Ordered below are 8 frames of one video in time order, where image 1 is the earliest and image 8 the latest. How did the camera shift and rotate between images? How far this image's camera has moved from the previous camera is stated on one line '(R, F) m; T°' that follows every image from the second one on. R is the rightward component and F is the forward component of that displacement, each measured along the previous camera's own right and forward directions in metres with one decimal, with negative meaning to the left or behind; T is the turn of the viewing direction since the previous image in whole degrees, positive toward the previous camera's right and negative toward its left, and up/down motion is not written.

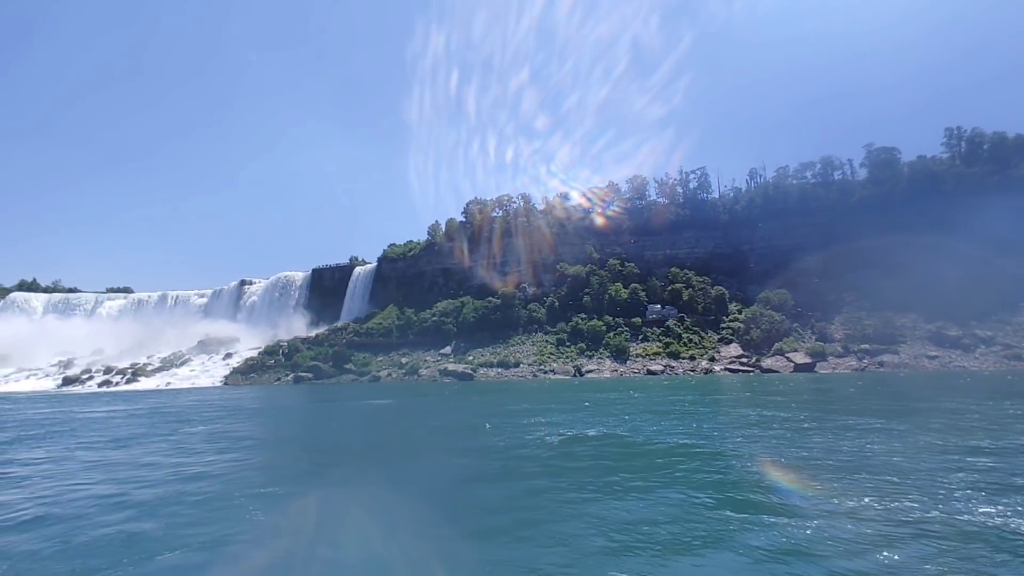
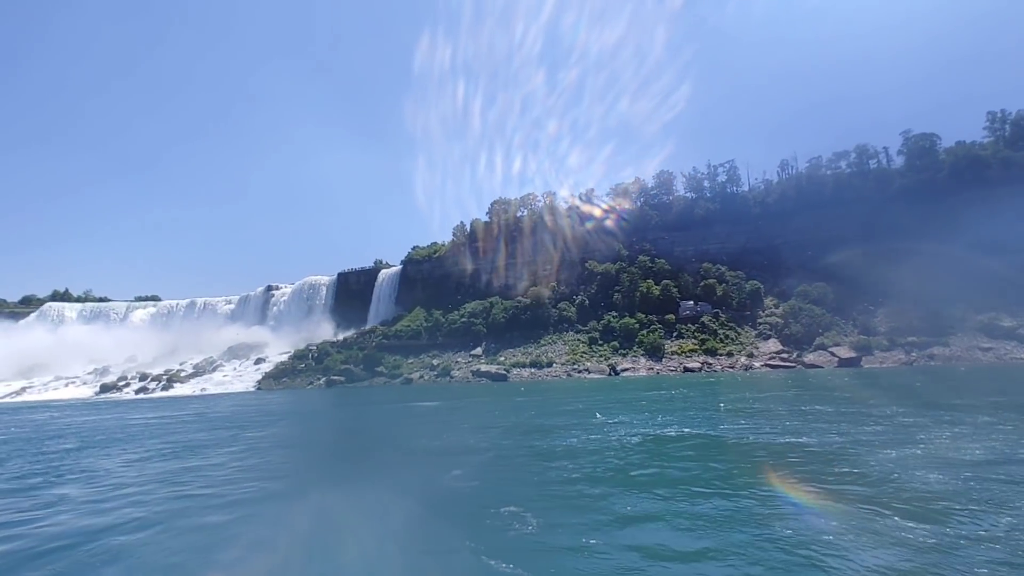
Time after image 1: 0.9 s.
(-1.2, +0.4) m; -2°
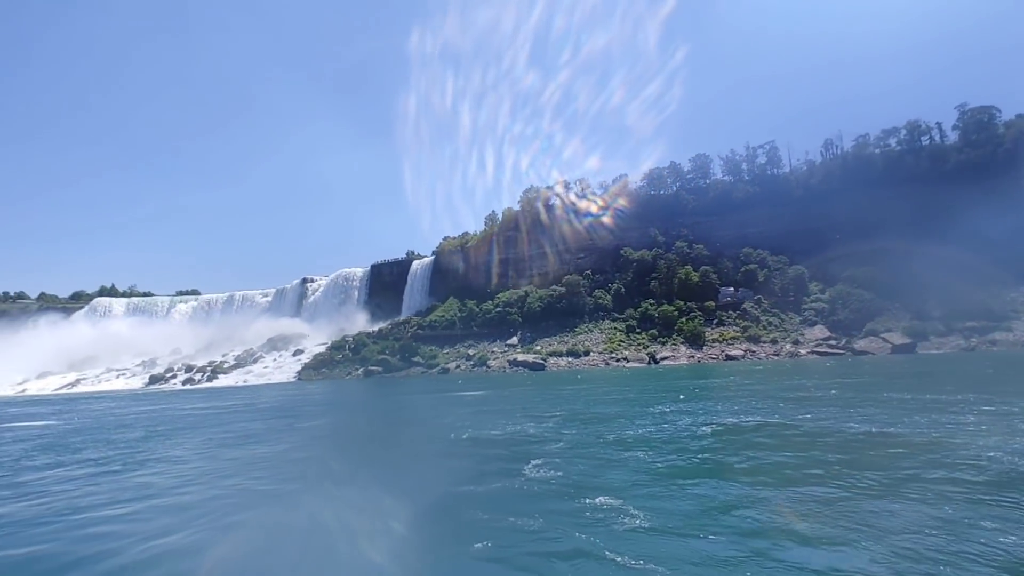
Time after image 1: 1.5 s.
(-0.7, +0.3) m; -3°
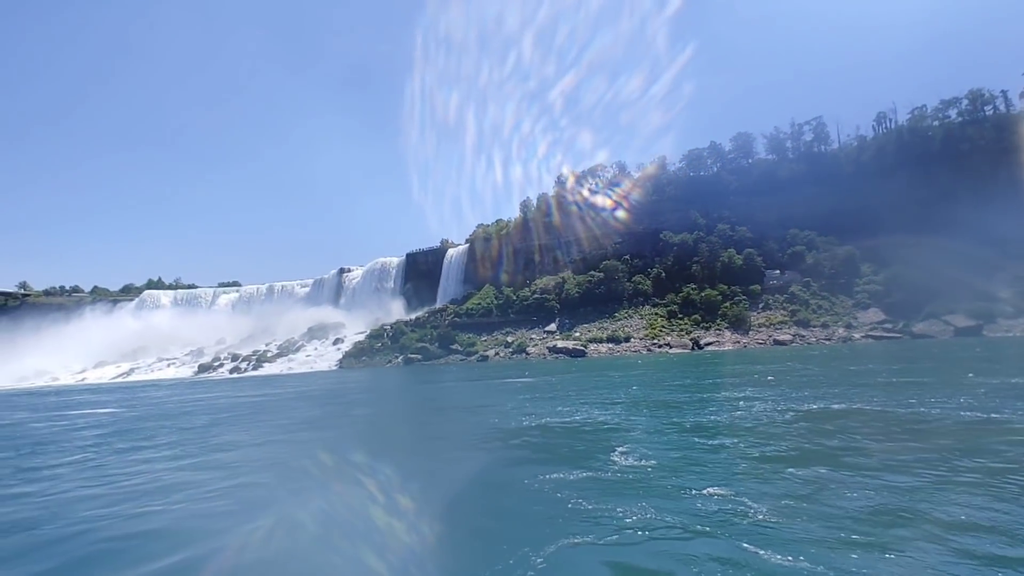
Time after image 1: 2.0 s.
(-0.7, +0.3) m; -3°
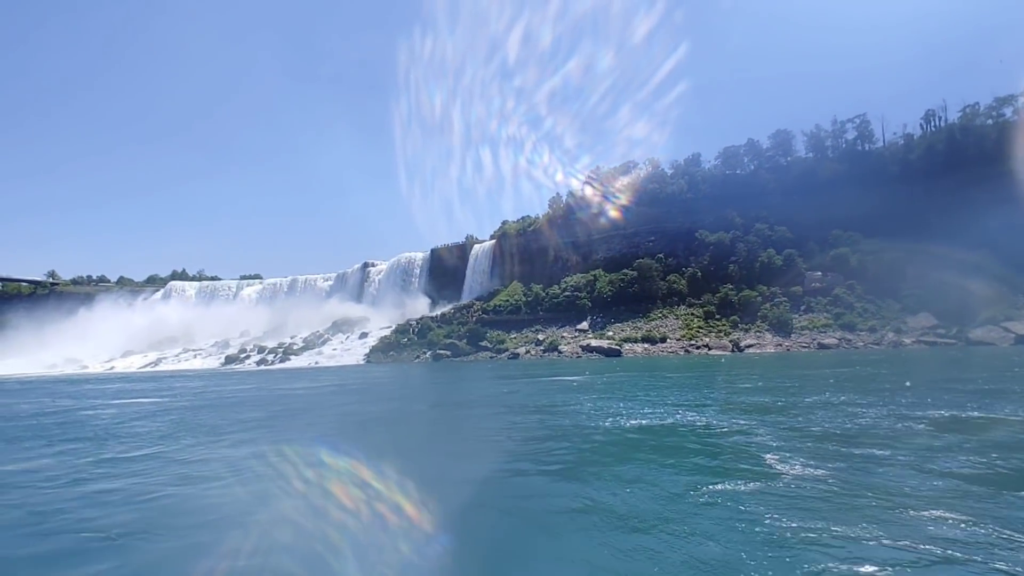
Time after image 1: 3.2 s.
(-1.4, +0.7) m; -1°
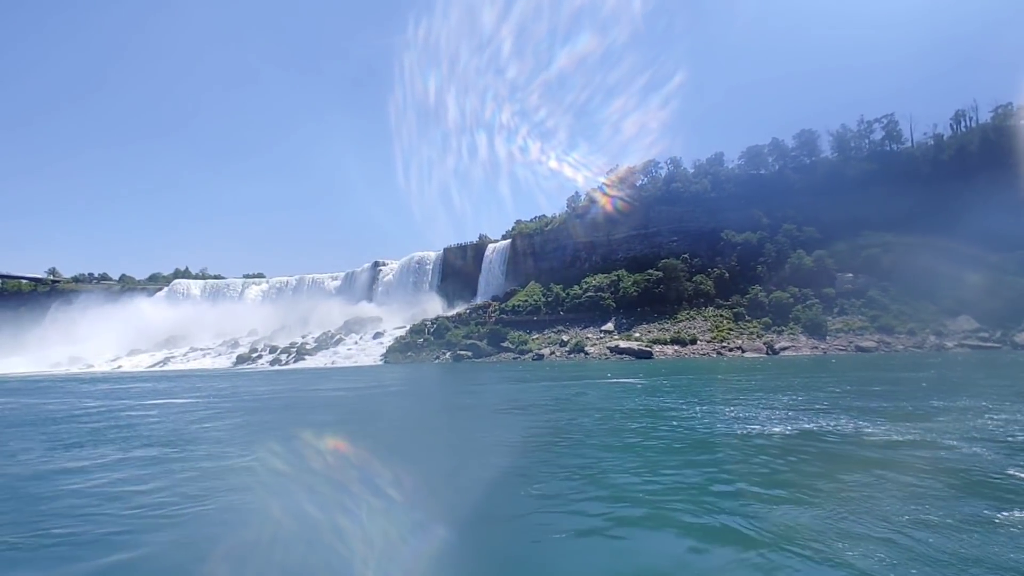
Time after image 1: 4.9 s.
(-2.1, +1.0) m; 0°
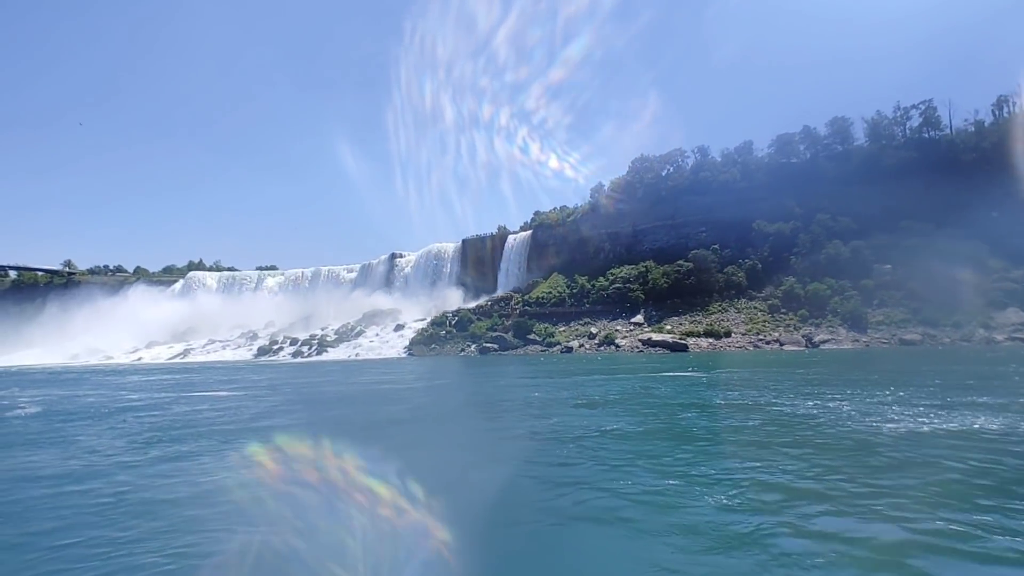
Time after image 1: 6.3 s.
(-1.6, +0.8) m; -1°
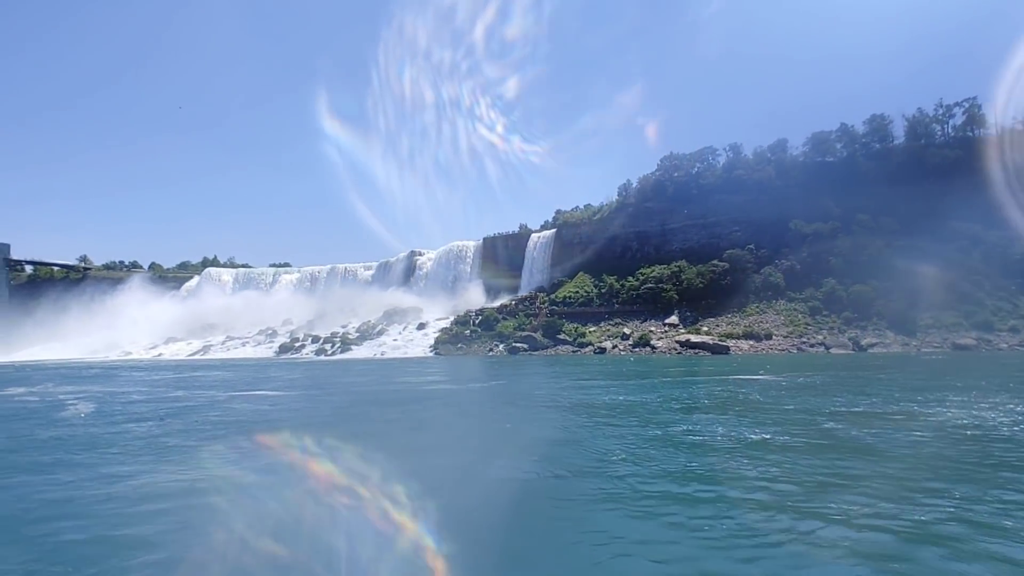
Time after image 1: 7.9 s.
(-1.9, +0.9) m; -1°
